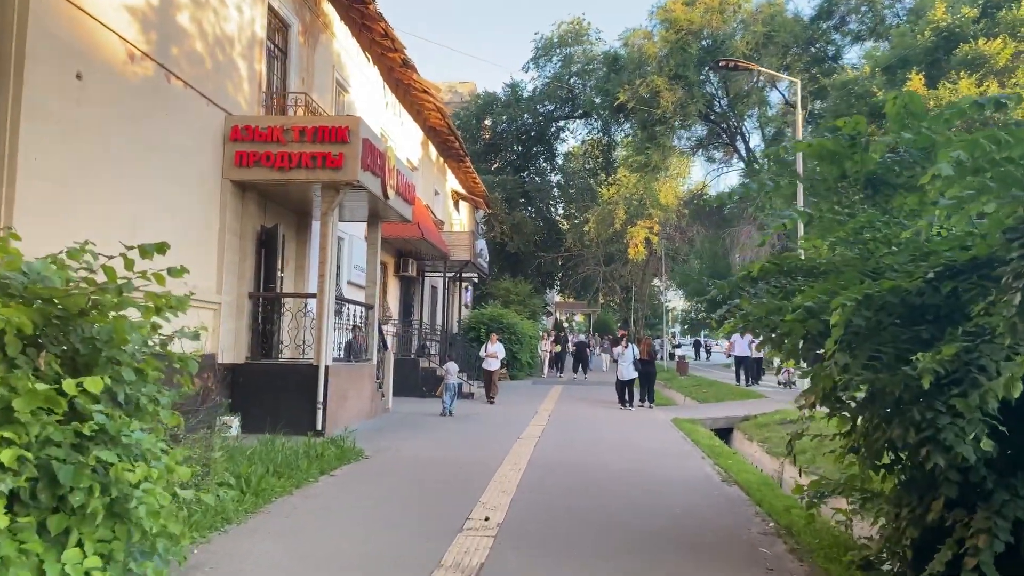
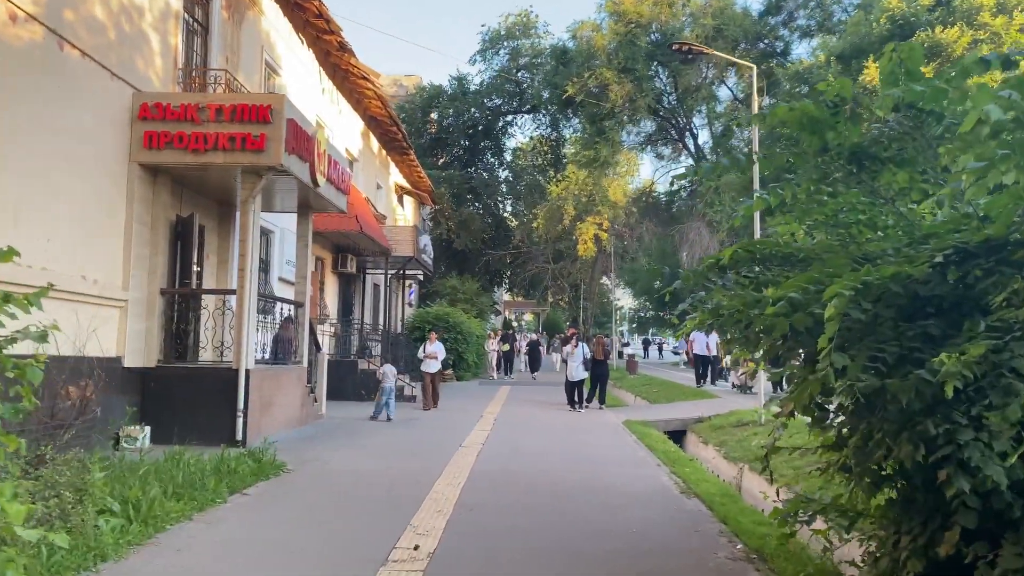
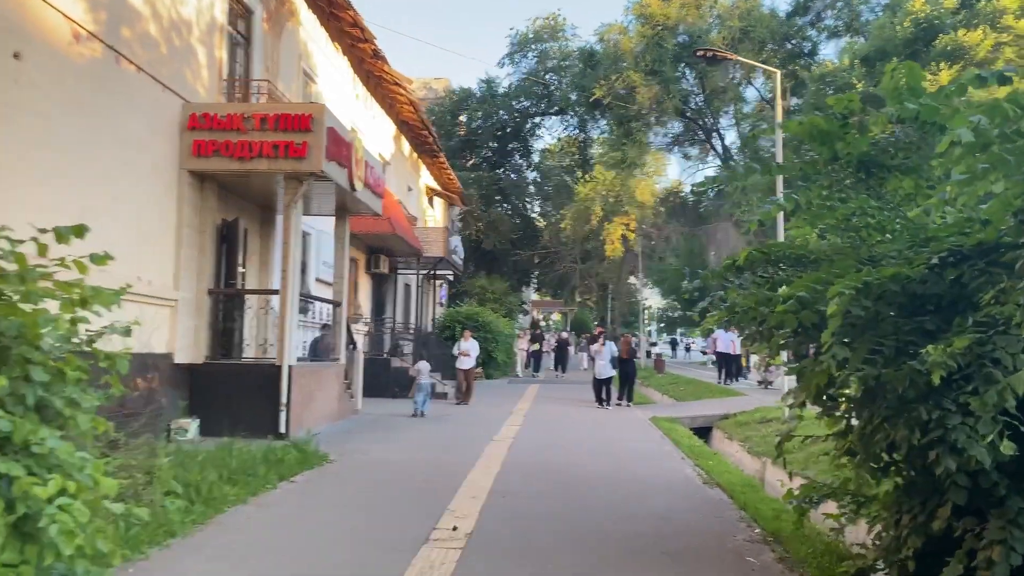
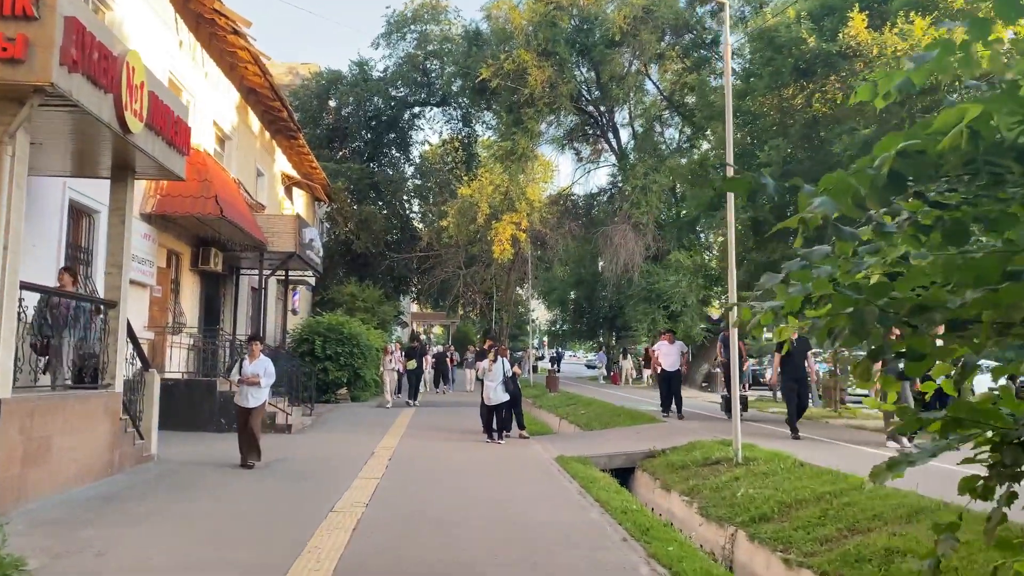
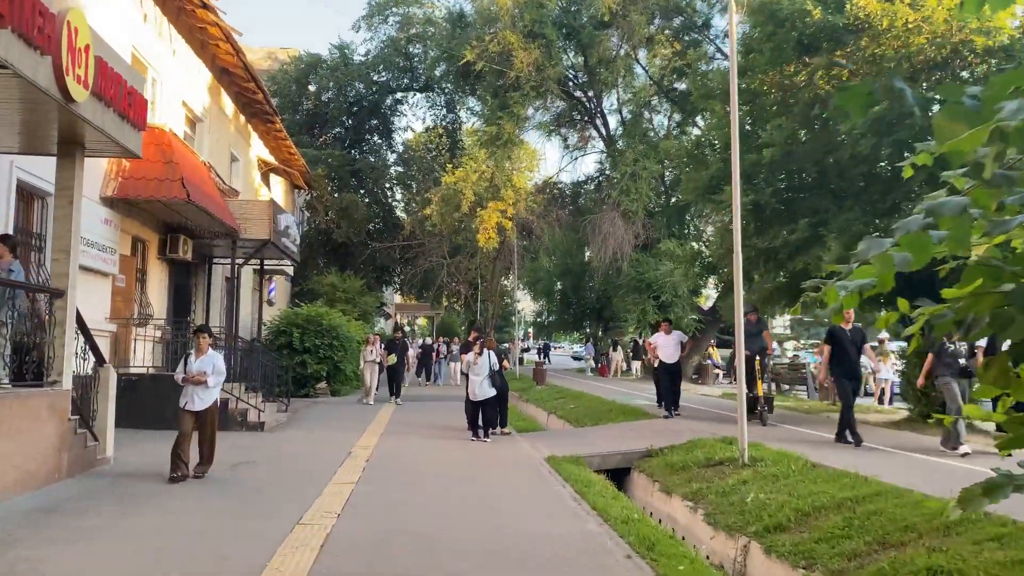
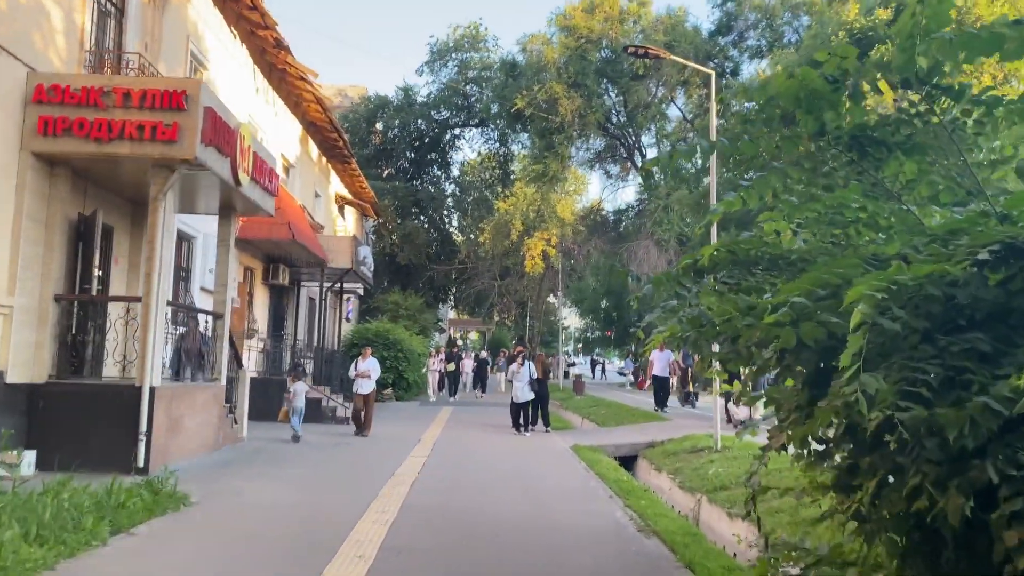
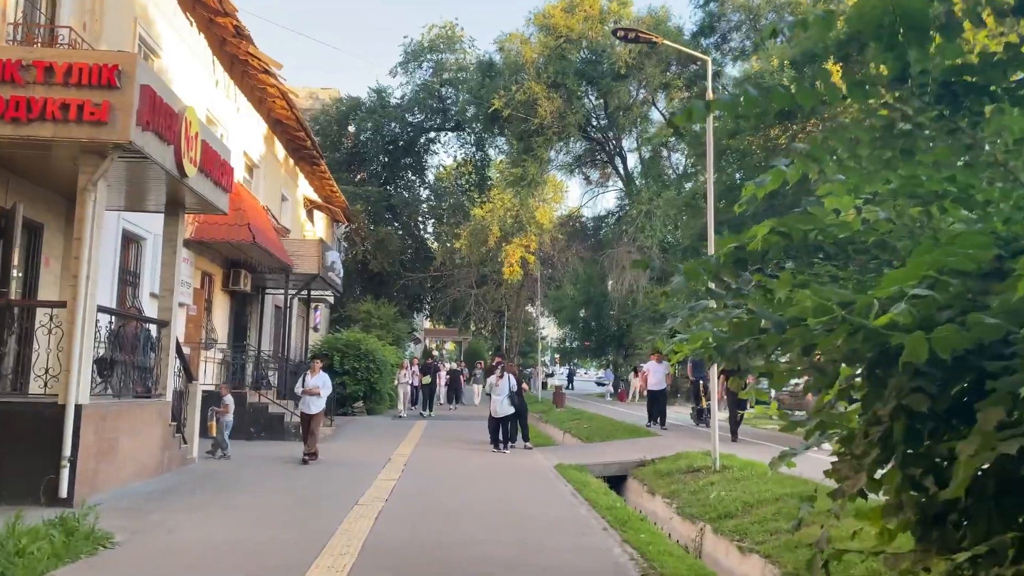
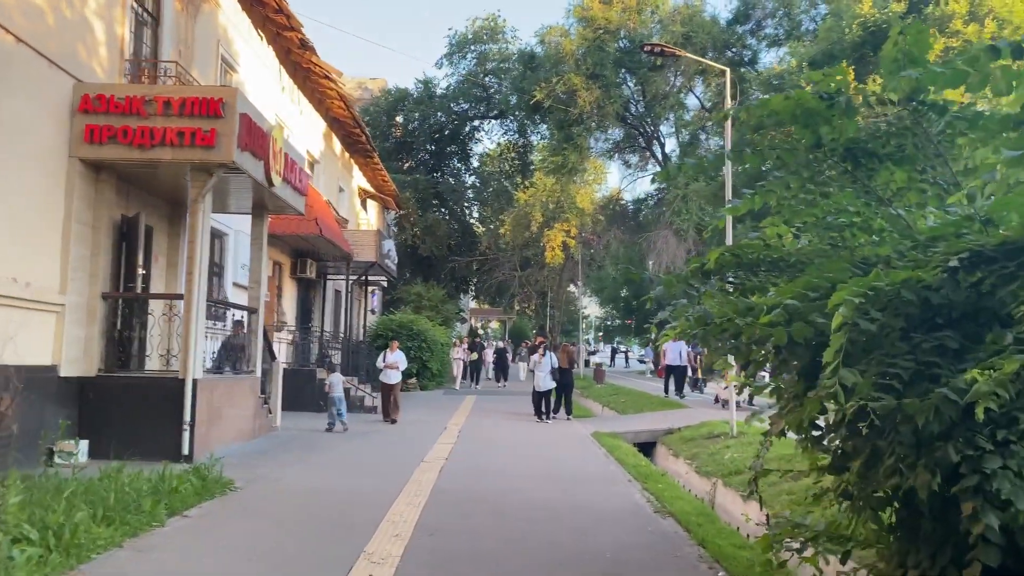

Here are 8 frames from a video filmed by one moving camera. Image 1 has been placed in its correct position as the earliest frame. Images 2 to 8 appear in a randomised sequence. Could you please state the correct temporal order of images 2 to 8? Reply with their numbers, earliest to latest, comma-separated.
3, 2, 8, 6, 7, 4, 5
